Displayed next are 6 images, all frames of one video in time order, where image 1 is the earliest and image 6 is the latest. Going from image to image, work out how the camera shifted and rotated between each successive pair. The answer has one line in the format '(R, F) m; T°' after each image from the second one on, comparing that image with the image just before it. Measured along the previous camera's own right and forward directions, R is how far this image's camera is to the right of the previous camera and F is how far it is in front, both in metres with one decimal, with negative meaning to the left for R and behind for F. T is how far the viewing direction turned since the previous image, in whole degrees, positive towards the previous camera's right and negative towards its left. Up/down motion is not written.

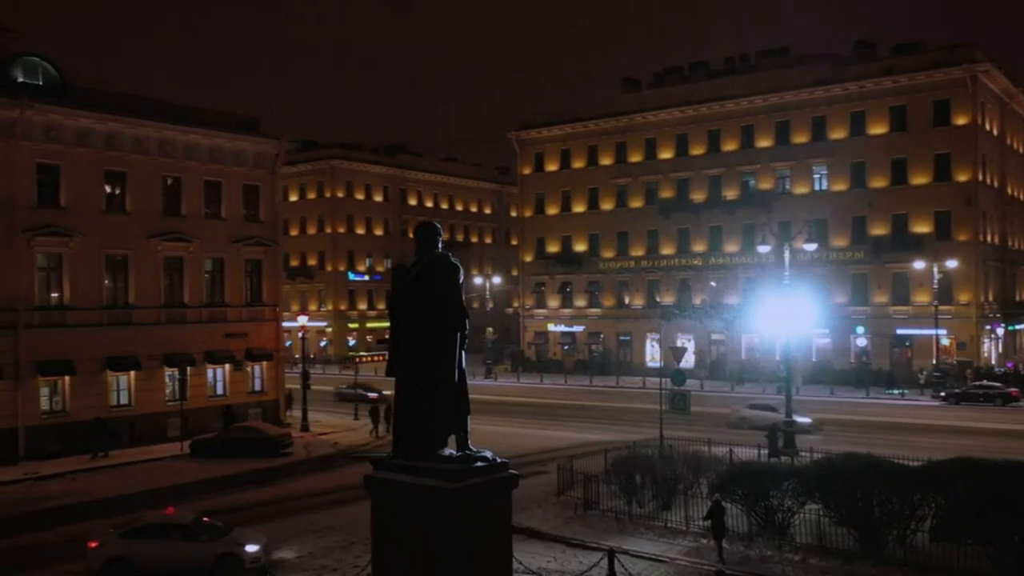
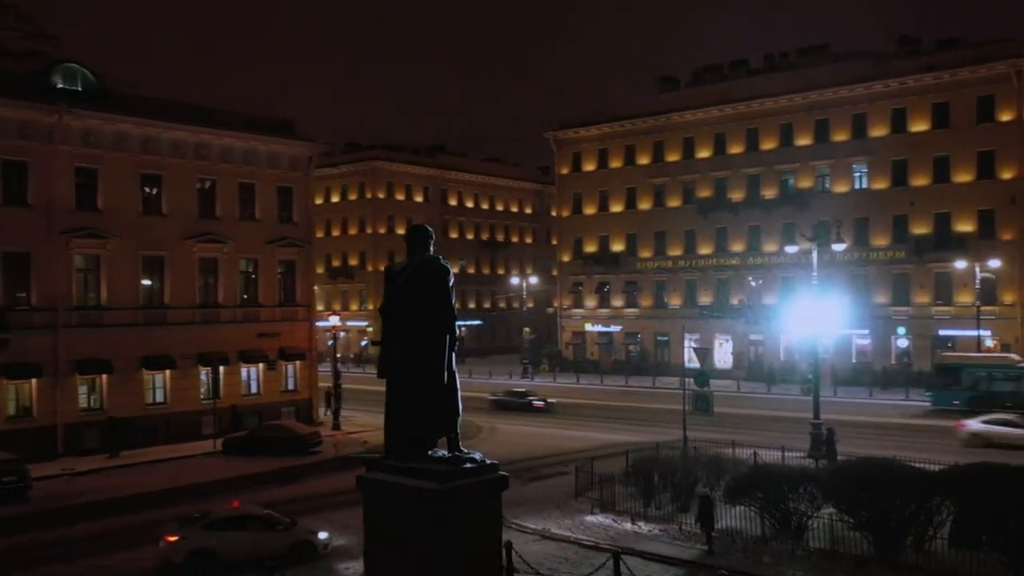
(+0.7, -0.1) m; -3°
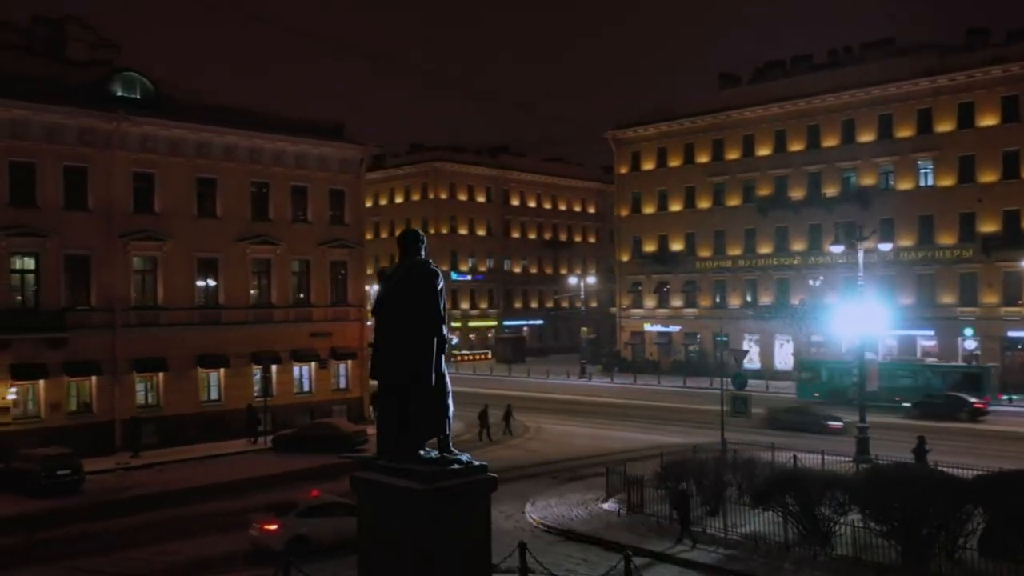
(+1.1, -0.1) m; -4°
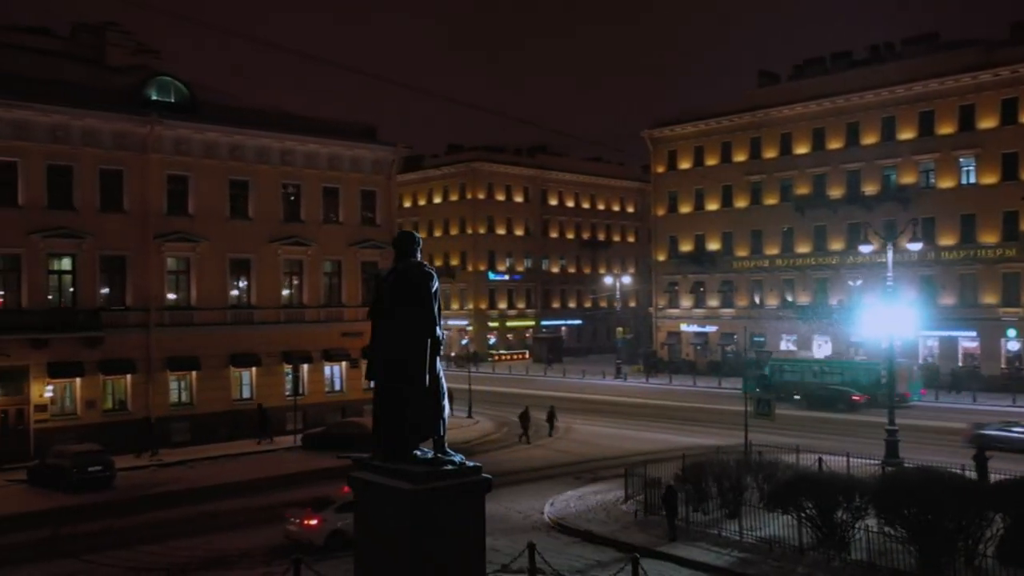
(+0.7, 0.0) m; -3°
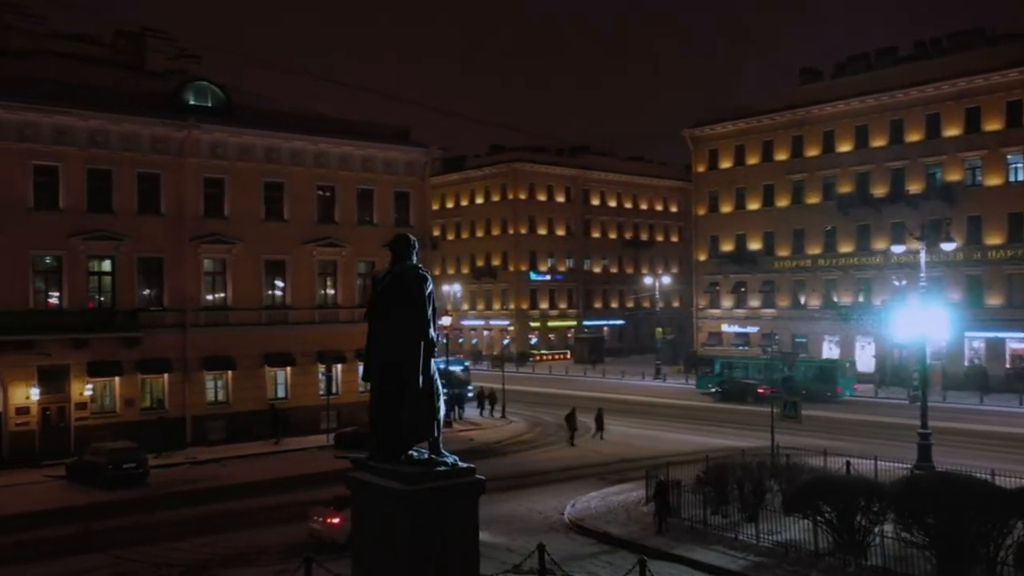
(+0.7, -0.1) m; -3°
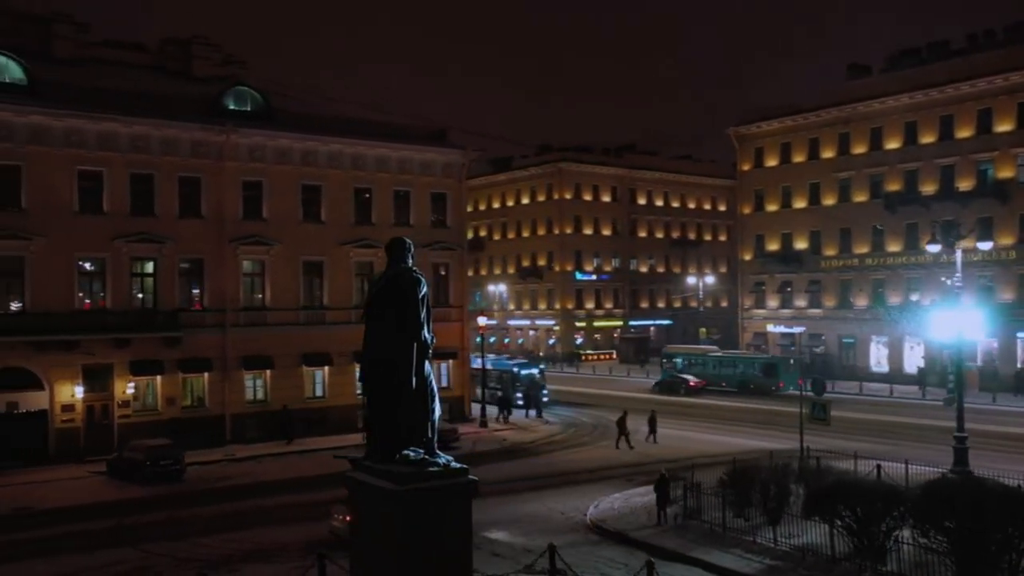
(+0.8, -0.1) m; -3°
